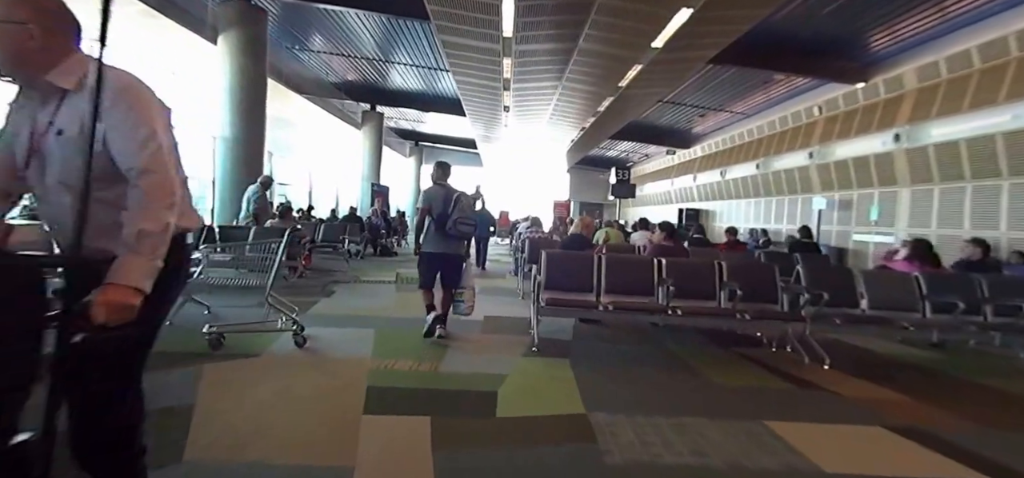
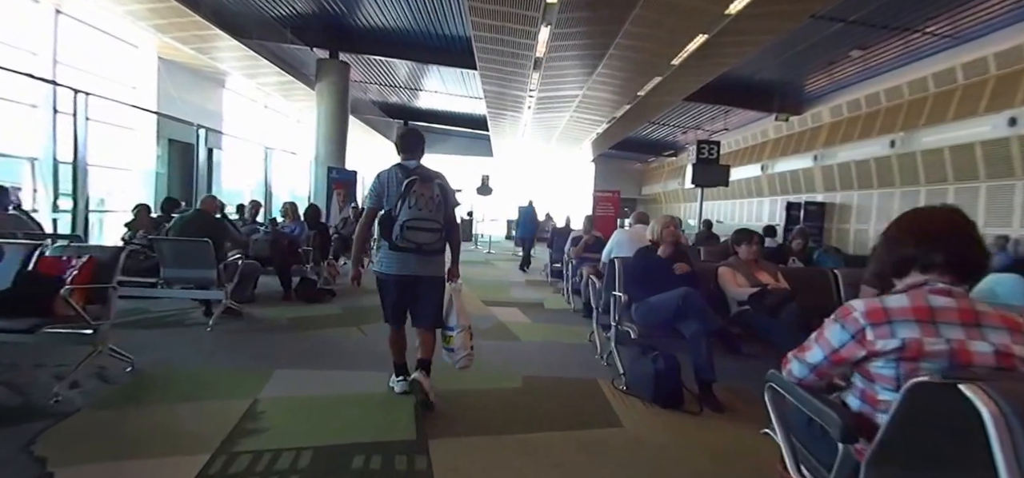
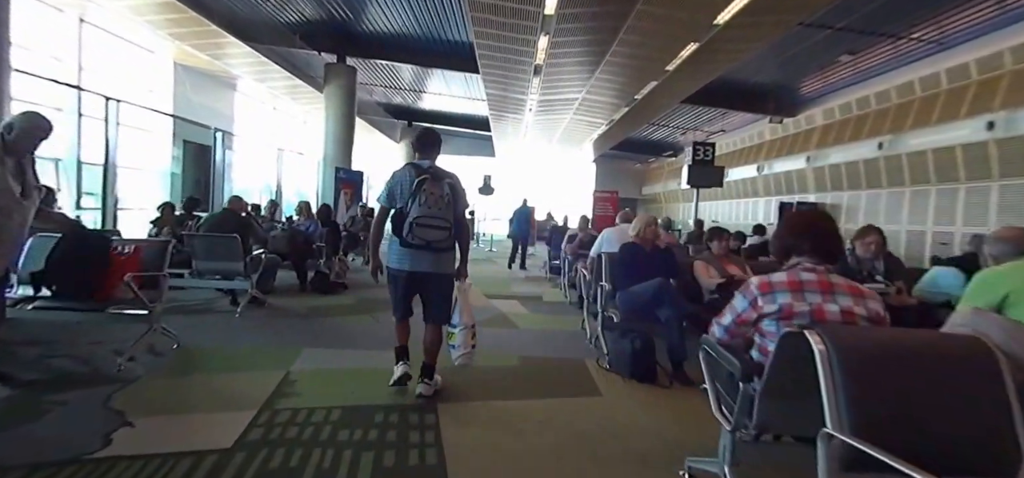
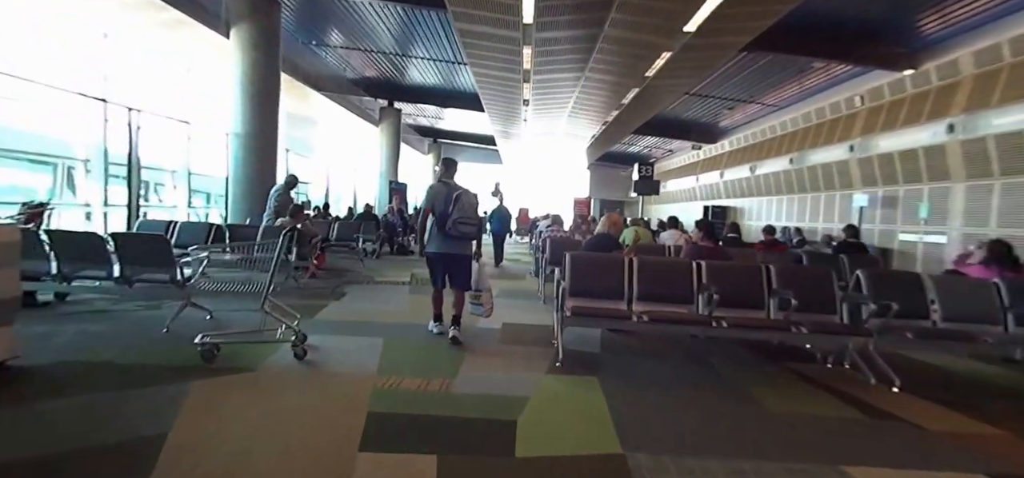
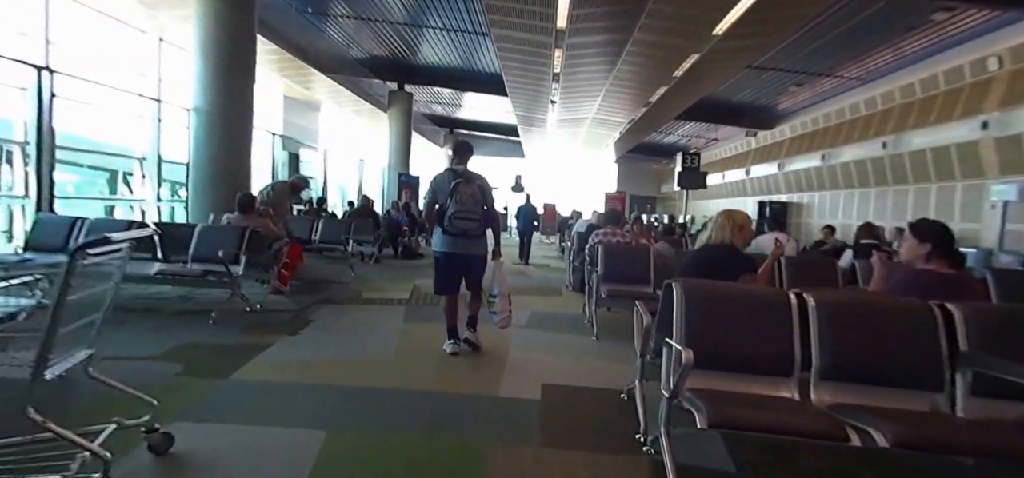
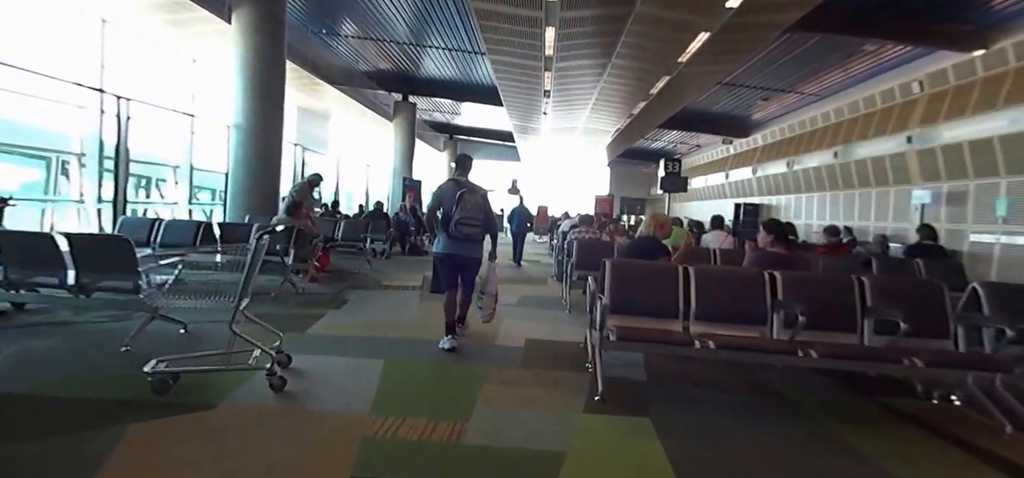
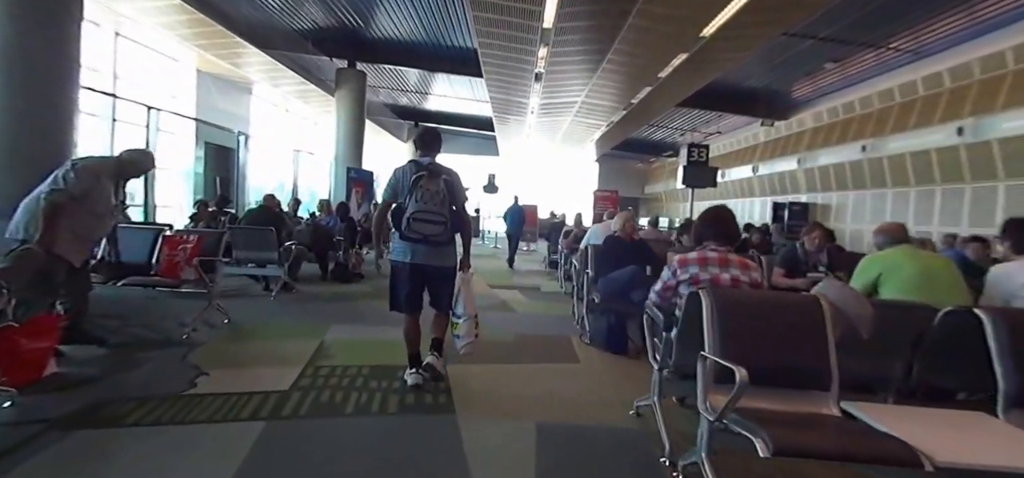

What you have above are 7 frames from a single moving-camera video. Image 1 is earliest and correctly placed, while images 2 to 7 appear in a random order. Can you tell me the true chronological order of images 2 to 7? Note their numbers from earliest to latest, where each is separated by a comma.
4, 6, 5, 7, 3, 2
